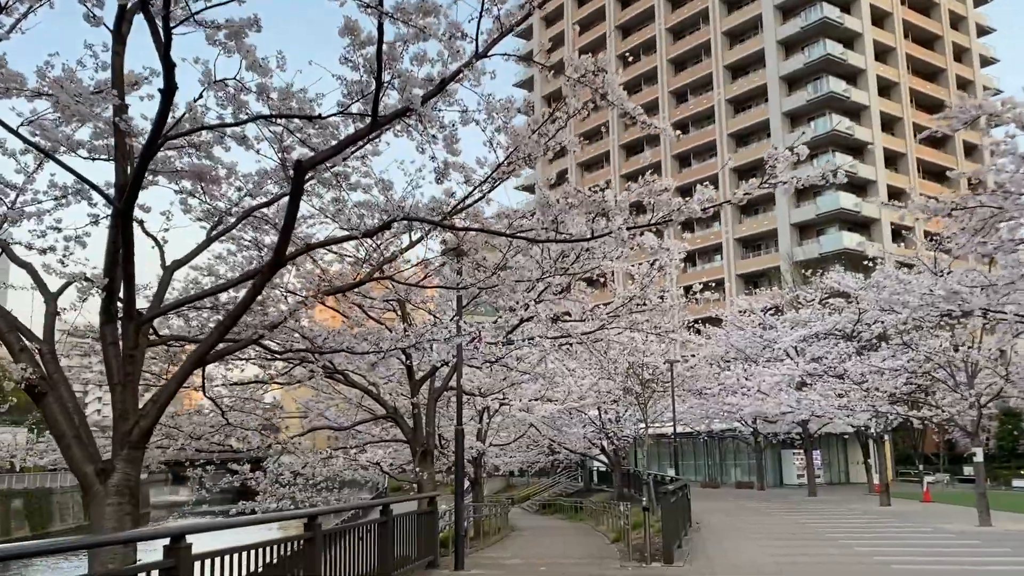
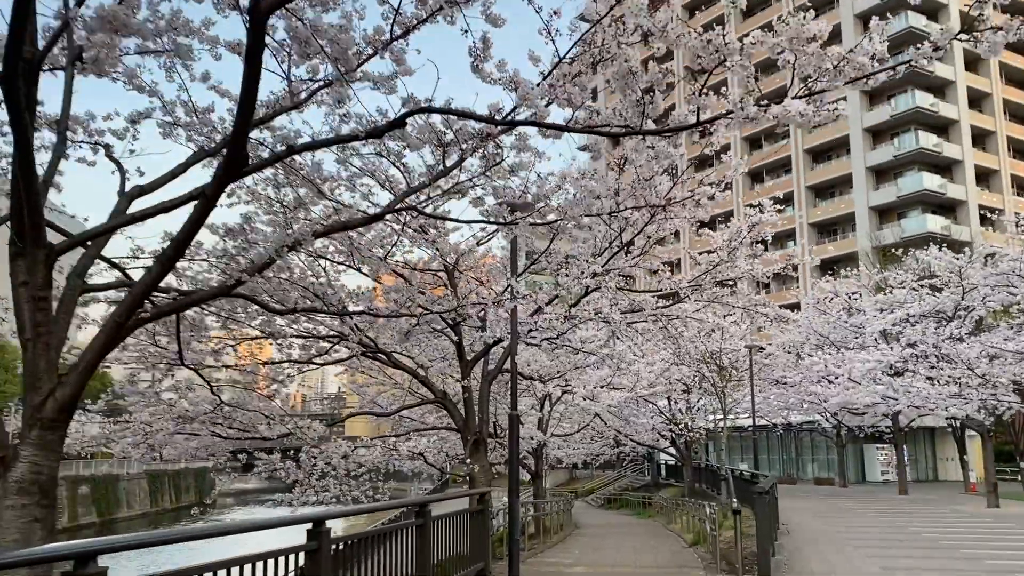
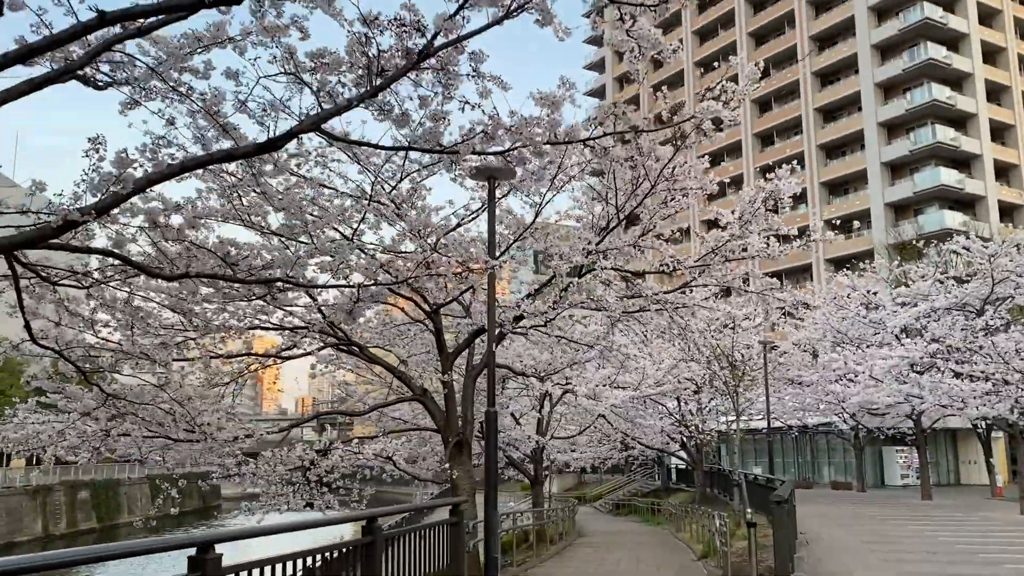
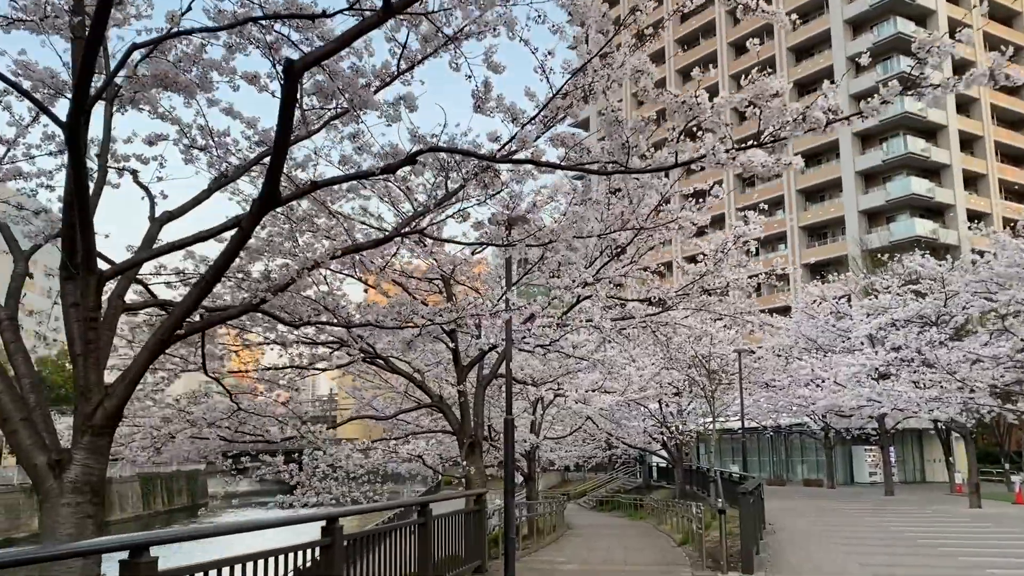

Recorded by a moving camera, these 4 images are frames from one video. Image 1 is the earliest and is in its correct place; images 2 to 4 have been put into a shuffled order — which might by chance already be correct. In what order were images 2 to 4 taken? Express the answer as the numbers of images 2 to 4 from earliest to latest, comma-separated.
4, 2, 3
